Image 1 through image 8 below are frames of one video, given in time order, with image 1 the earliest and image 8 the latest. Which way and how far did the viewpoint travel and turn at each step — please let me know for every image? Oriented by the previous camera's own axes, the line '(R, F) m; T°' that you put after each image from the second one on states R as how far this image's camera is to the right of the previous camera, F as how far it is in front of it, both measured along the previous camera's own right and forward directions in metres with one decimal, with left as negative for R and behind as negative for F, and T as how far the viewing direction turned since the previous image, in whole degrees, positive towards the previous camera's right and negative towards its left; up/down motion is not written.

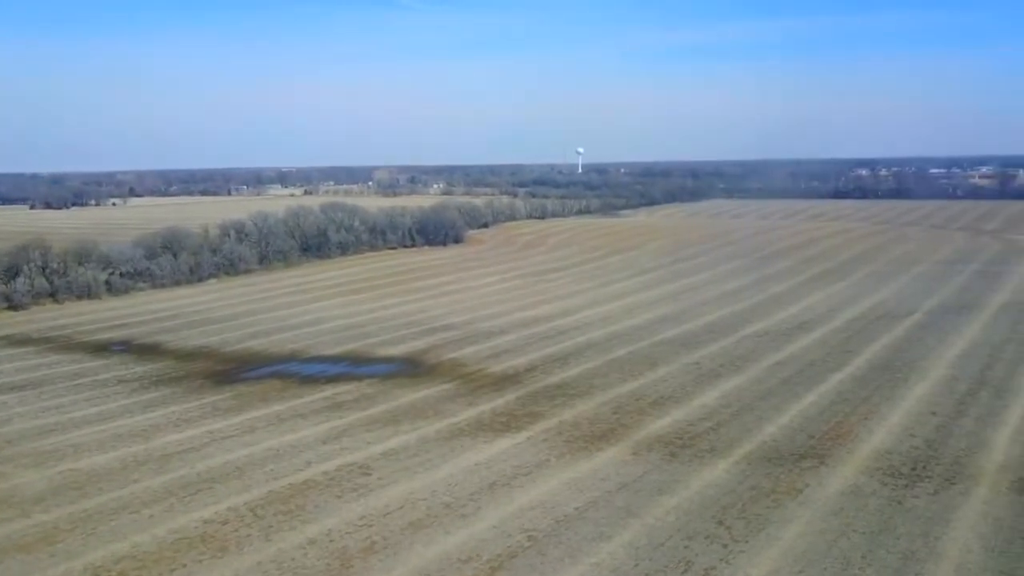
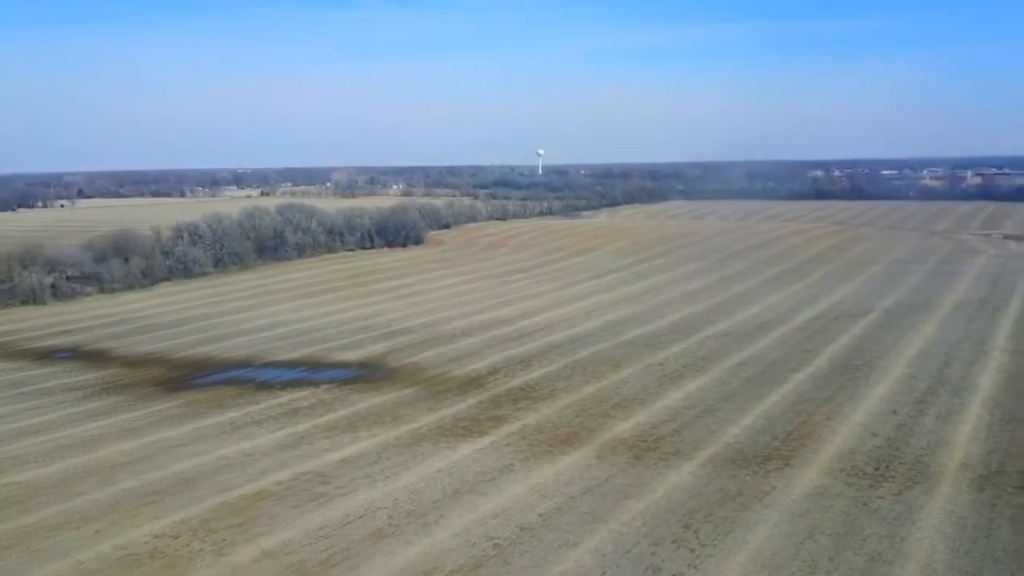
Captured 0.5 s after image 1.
(0.0, +0.3) m; +3°
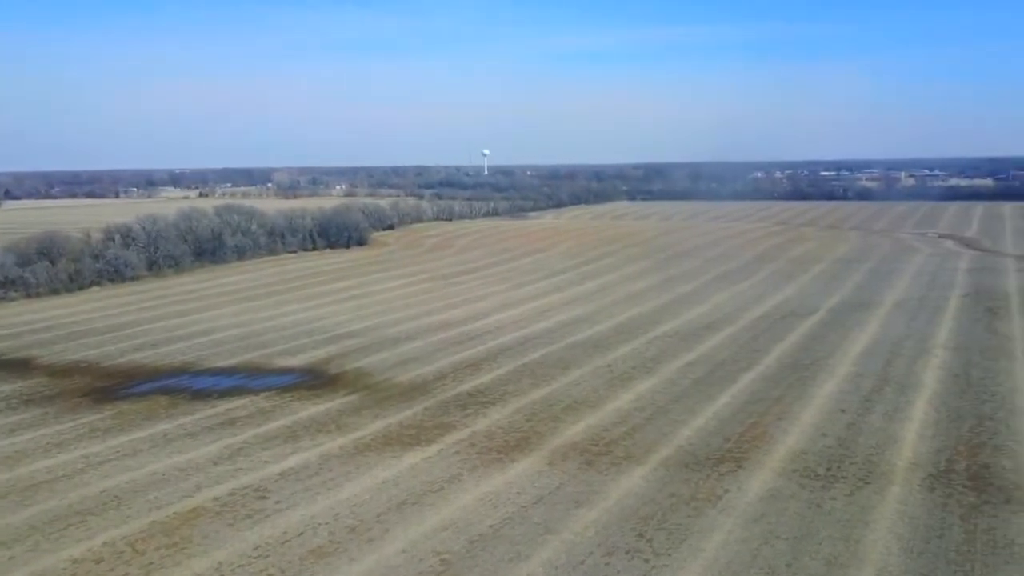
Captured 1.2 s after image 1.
(0.0, +0.4) m; +4°
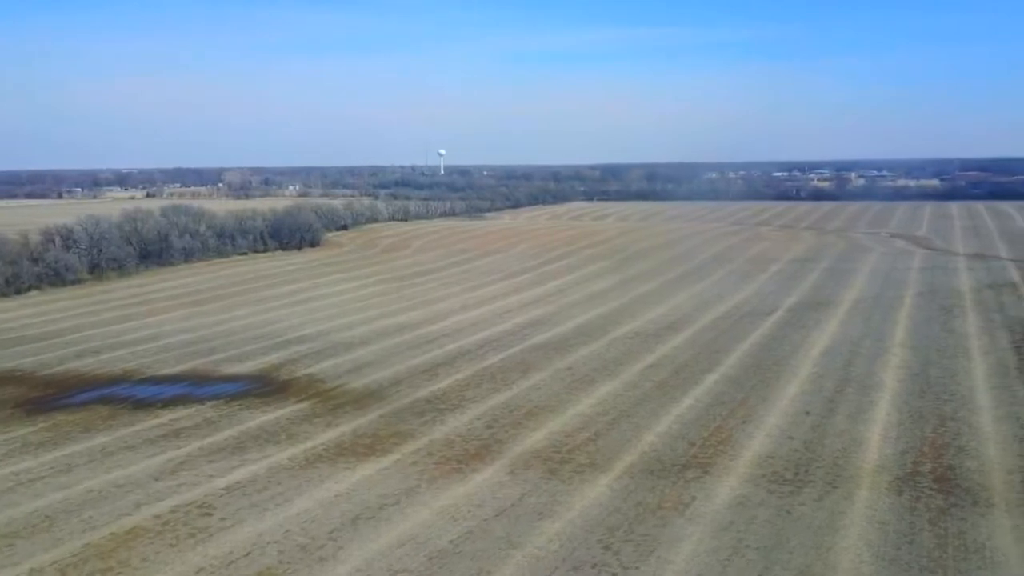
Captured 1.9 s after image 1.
(0.0, +0.5) m; +3°
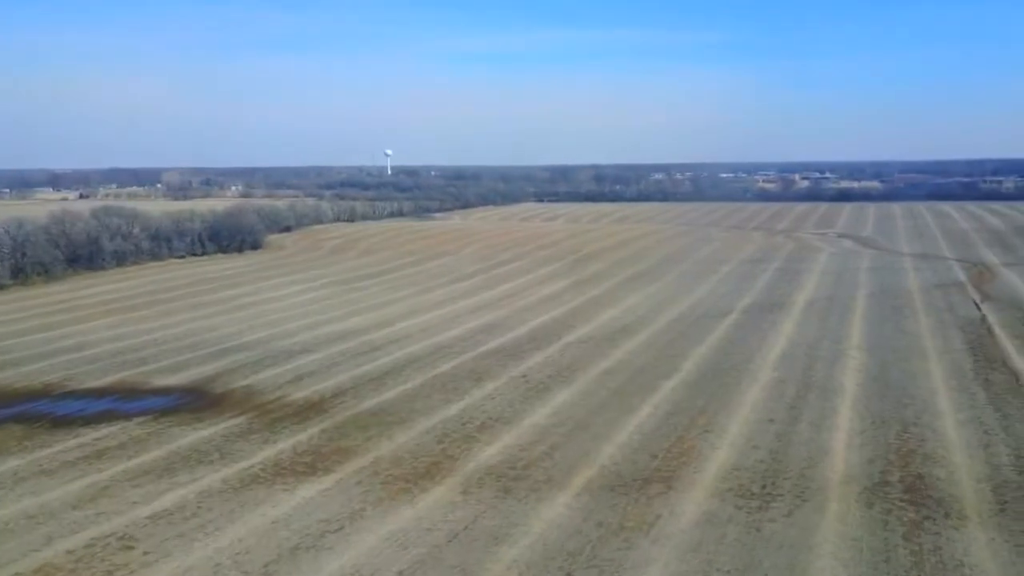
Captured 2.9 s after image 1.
(0.0, +0.8) m; +4°
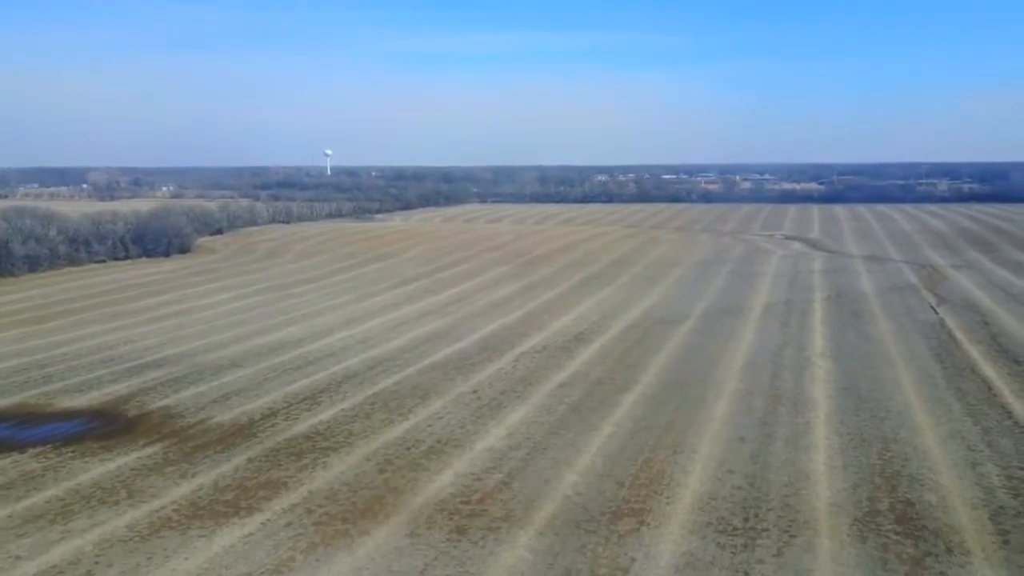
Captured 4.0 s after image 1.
(-0.1, +1.4) m; +4°
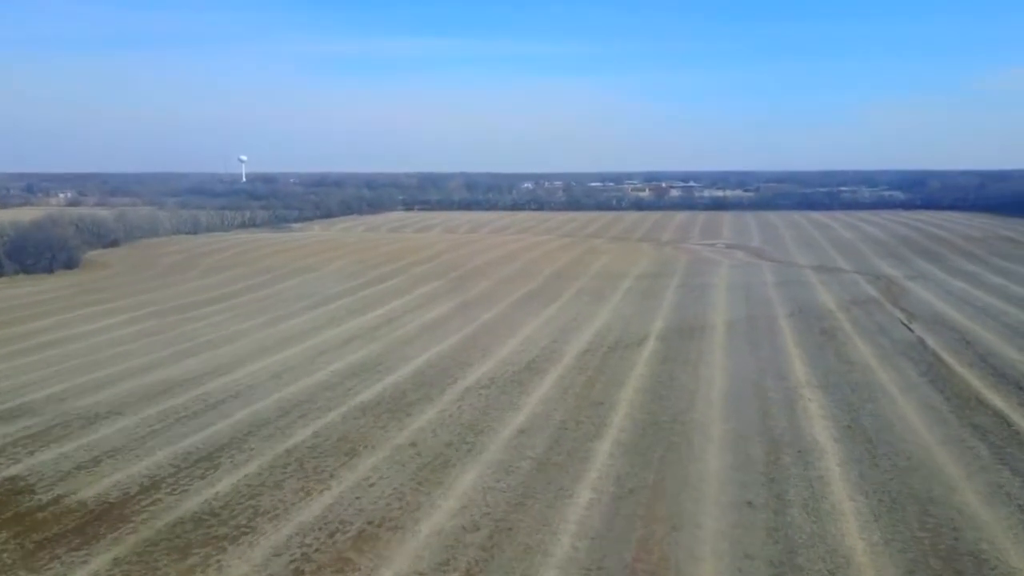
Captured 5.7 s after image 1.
(-0.4, +2.9) m; +5°
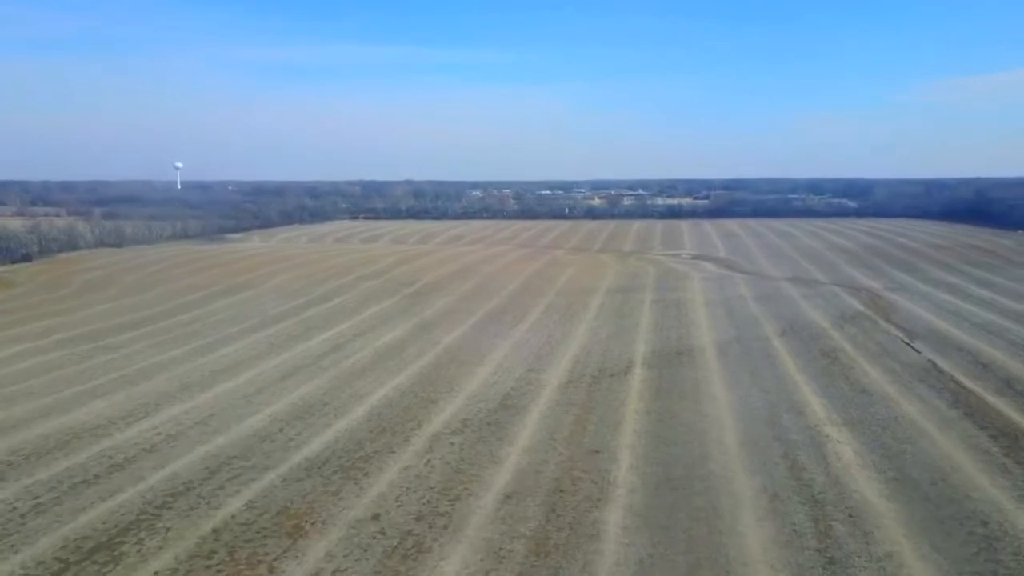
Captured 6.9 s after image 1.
(-0.5, +2.6) m; +4°
